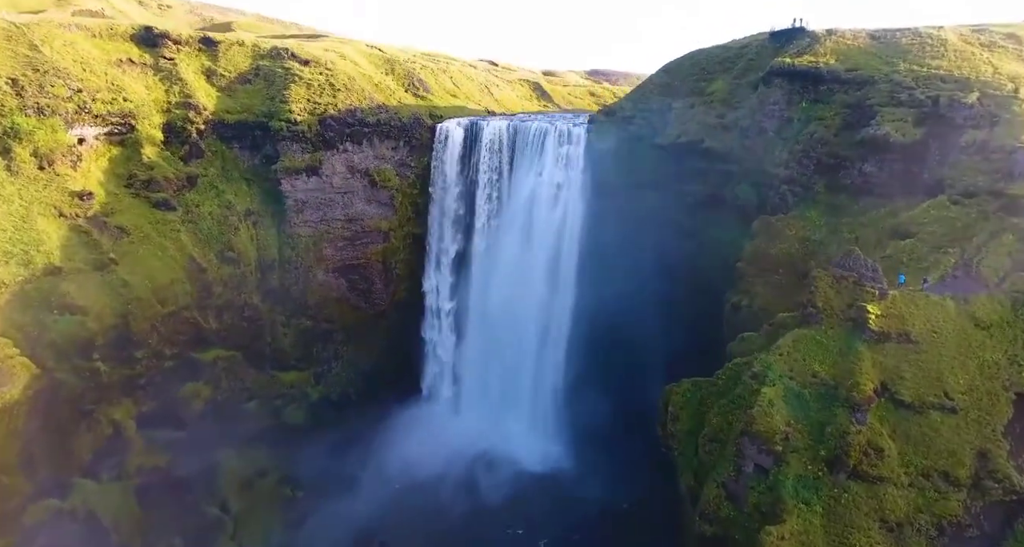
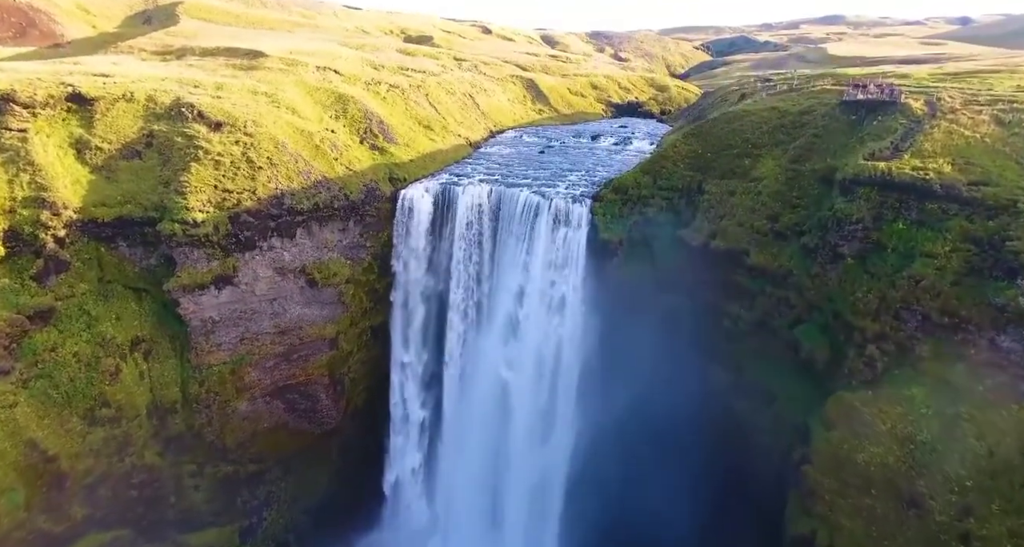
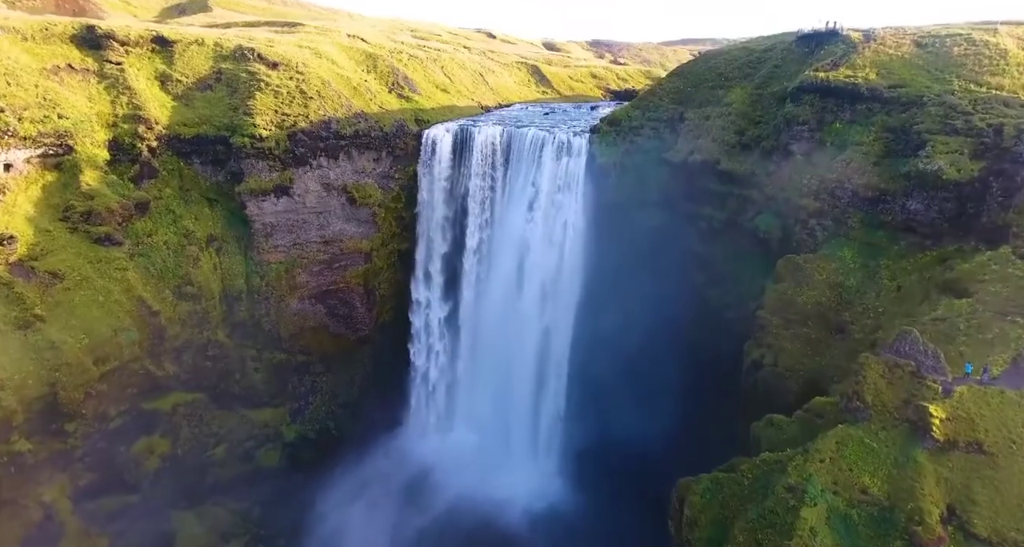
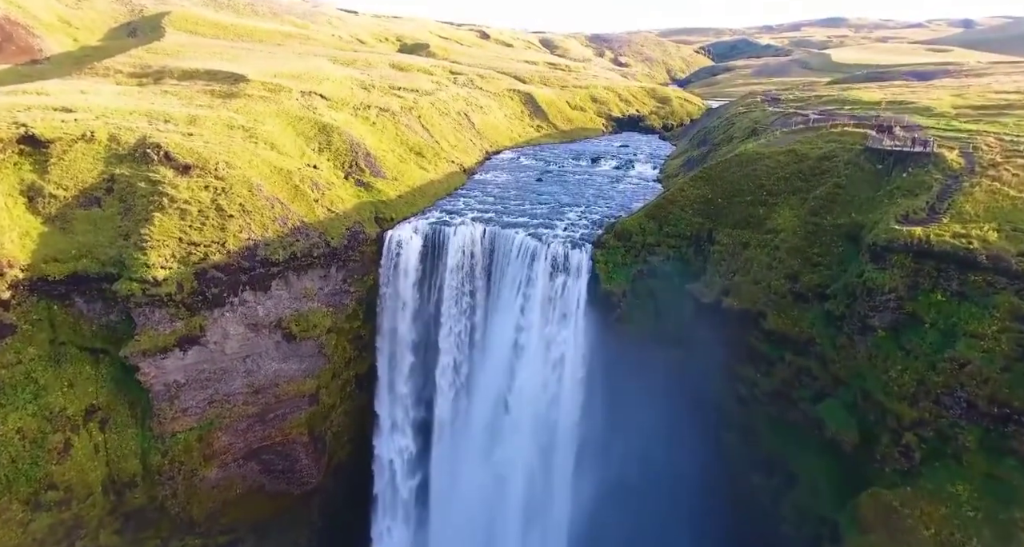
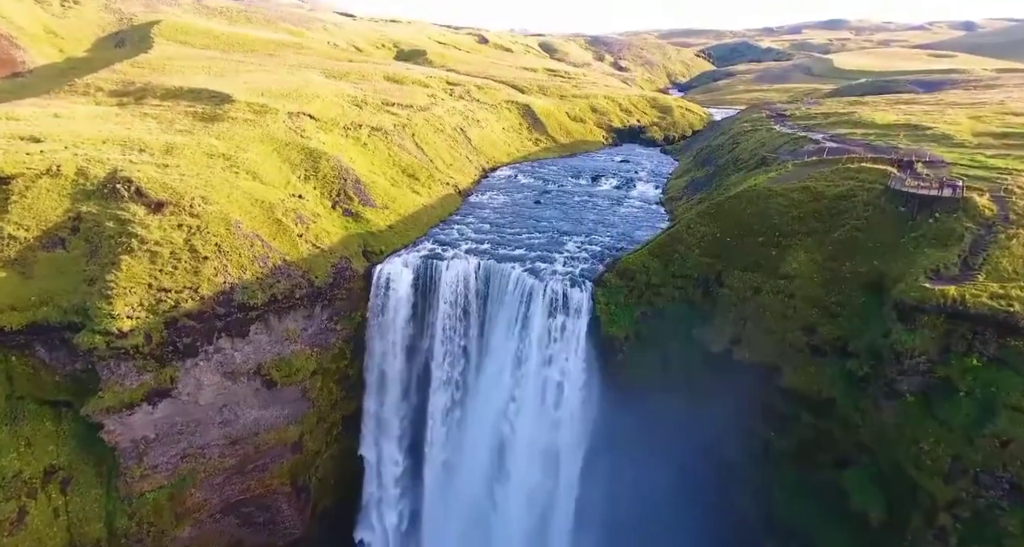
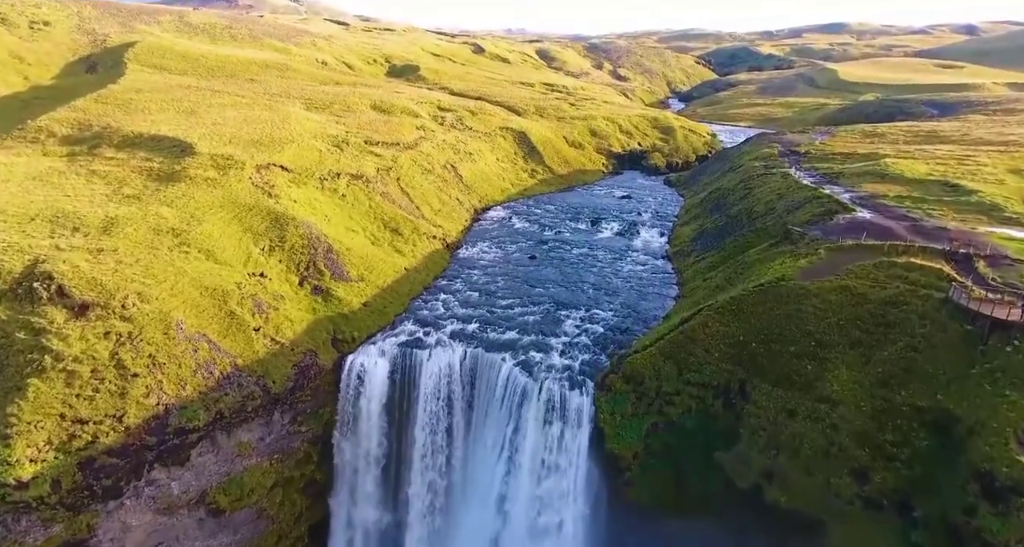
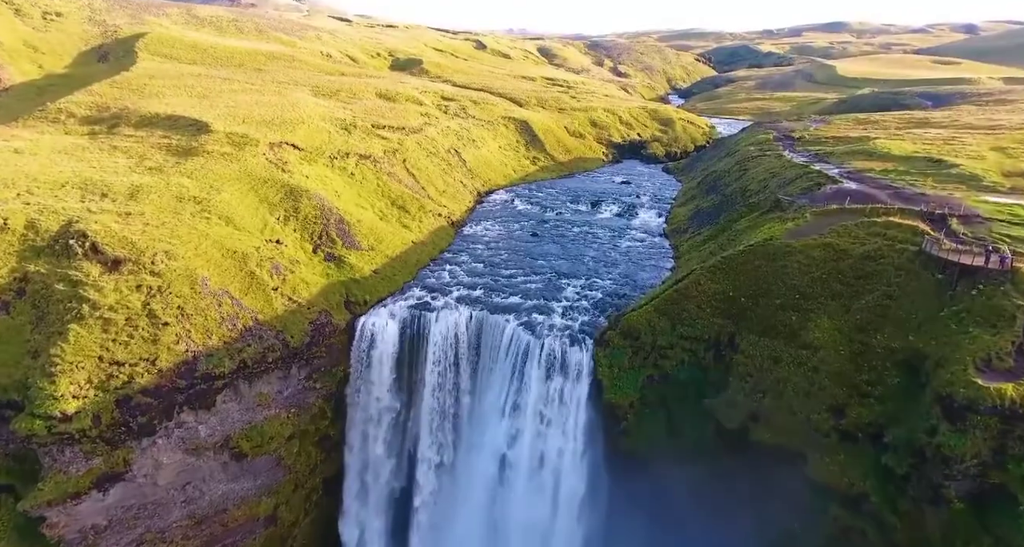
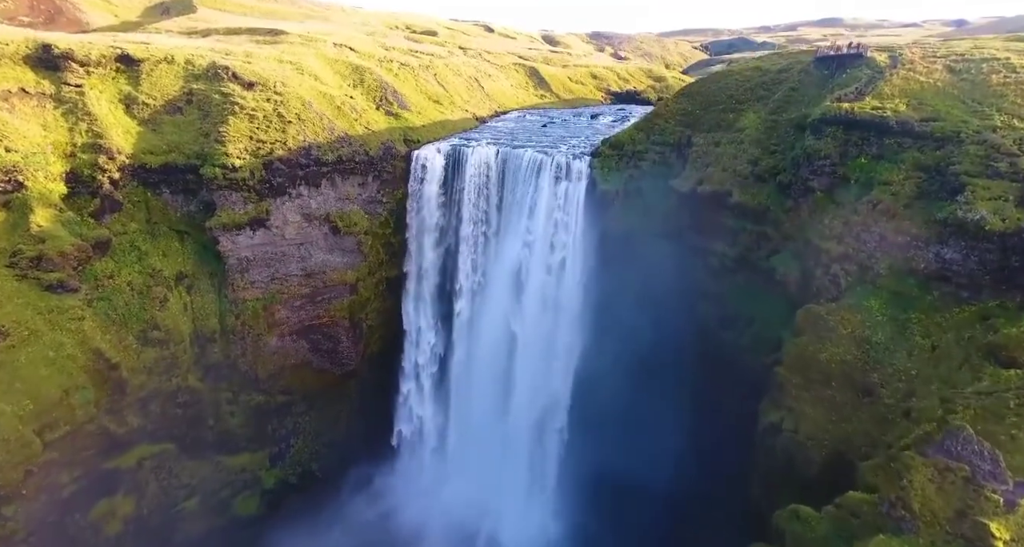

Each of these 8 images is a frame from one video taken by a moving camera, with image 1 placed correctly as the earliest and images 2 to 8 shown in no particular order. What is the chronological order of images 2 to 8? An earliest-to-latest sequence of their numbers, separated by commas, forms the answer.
3, 8, 2, 4, 5, 7, 6
